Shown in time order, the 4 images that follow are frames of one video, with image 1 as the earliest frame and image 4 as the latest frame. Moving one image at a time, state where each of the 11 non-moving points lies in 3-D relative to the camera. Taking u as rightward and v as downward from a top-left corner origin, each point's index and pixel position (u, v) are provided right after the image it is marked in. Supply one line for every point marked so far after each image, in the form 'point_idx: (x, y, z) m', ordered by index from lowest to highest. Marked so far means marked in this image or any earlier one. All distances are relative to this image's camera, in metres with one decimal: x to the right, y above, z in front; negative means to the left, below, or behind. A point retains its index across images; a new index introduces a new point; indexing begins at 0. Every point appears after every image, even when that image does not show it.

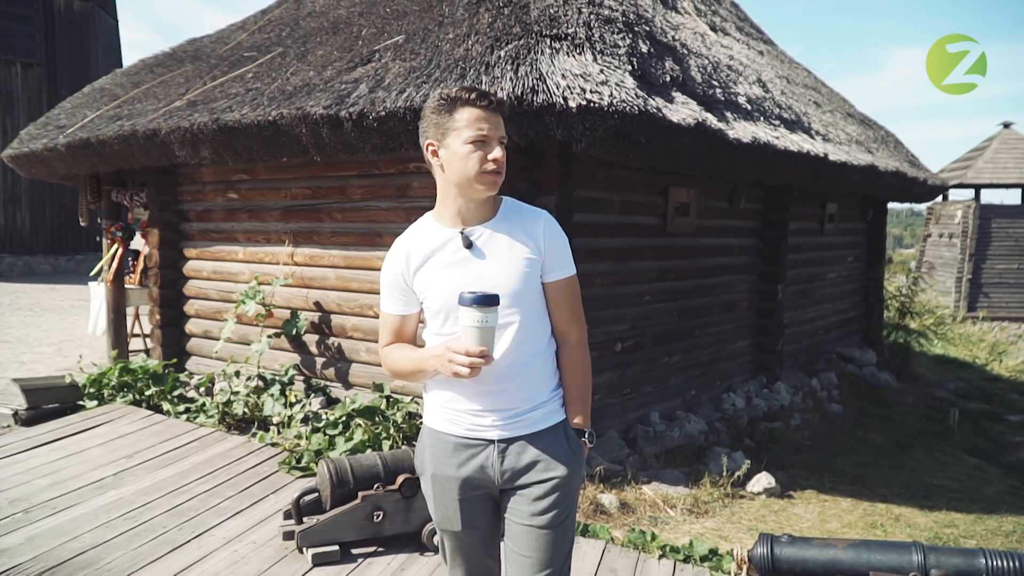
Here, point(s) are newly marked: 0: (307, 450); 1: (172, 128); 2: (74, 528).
0: (-1.2, -0.9, +4.1) m
1: (-2.4, +1.1, +4.9) m
2: (-2.0, -1.1, +3.3) m
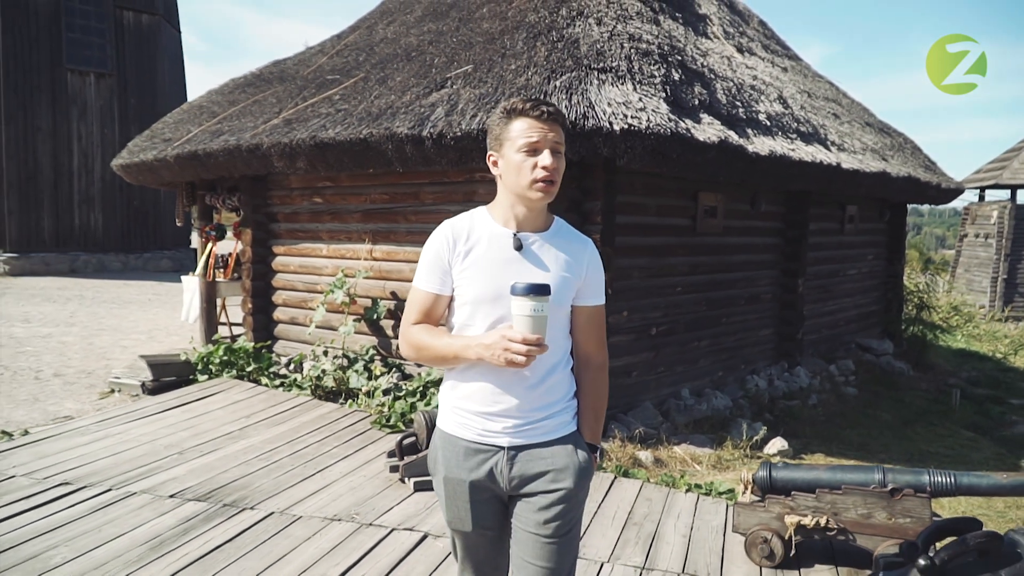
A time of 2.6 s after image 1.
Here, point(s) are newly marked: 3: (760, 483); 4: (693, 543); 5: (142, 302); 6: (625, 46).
0: (-0.8, -0.9, +5.0) m
1: (-2.0, +1.2, +5.8) m
2: (-1.7, -1.0, +4.2) m
3: (+1.1, -0.8, +3.1) m
4: (+0.8, -1.1, +3.2) m
5: (-6.6, -0.2, +12.6) m
6: (+0.8, +1.7, +4.9) m
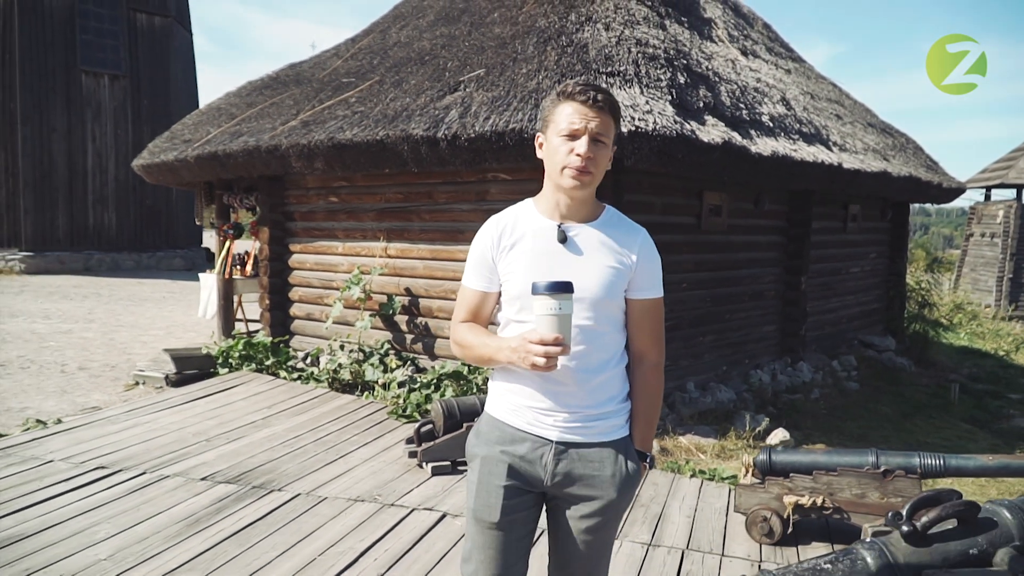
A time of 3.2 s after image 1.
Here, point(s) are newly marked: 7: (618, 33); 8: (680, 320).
0: (-0.7, -0.8, +5.2) m
1: (-1.9, +1.2, +6.0) m
2: (-1.6, -1.0, +4.4) m
3: (+1.1, -0.8, +3.2) m
4: (+0.9, -1.1, +3.4) m
5: (-6.5, -0.2, +12.9) m
6: (+0.9, +1.7, +5.1) m
7: (+0.8, +1.9, +5.3) m
8: (+1.4, -0.3, +5.9) m
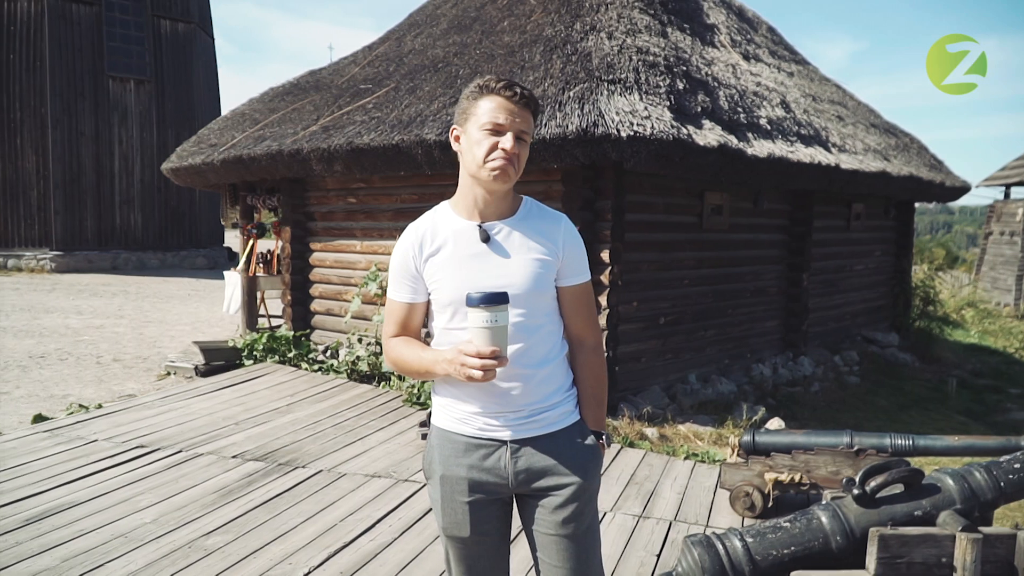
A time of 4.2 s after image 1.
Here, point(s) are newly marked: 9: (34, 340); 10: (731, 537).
0: (-0.7, -0.8, +5.5) m
1: (-1.8, +1.3, +6.4) m
2: (-1.6, -1.0, +4.7) m
3: (+1.1, -0.8, +3.5) m
4: (+0.9, -1.1, +3.6) m
5: (-6.2, -0.2, +13.3) m
6: (+0.9, +1.7, +5.3) m
7: (+0.9, +1.9, +5.6) m
8: (+1.5, -0.2, +6.1) m
9: (-6.0, -0.6, +8.8) m
10: (+0.7, -0.8, +2.3) m
